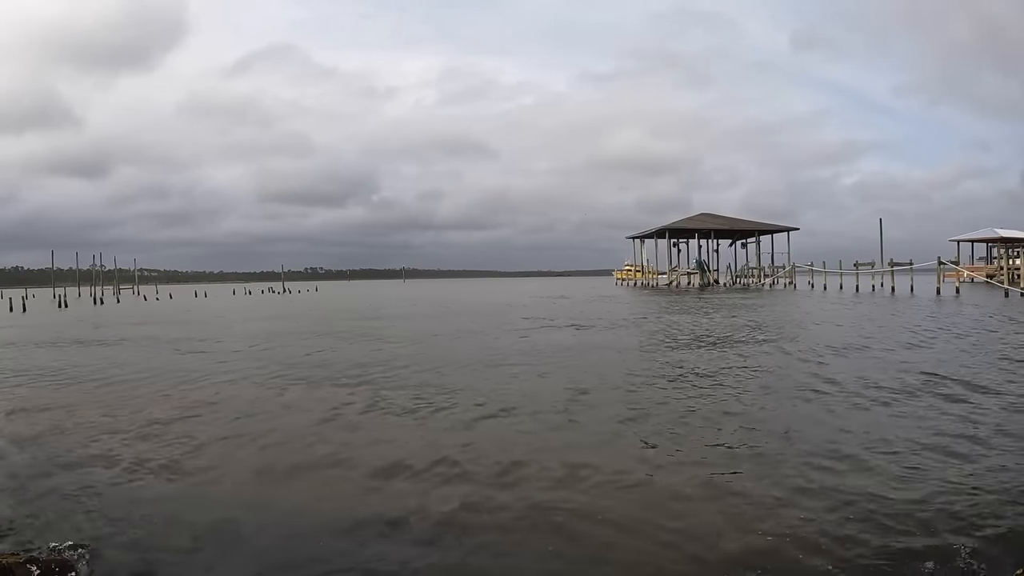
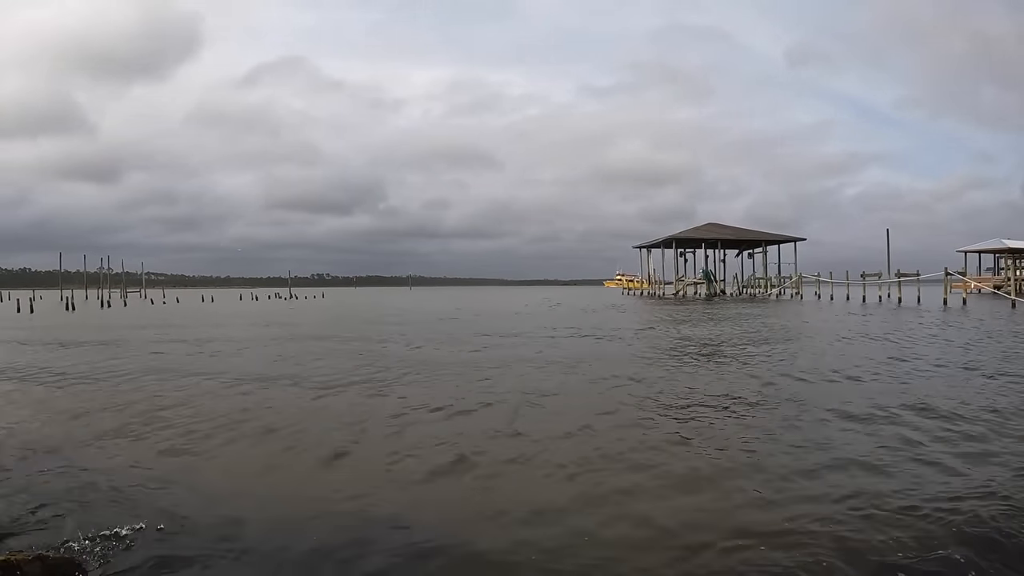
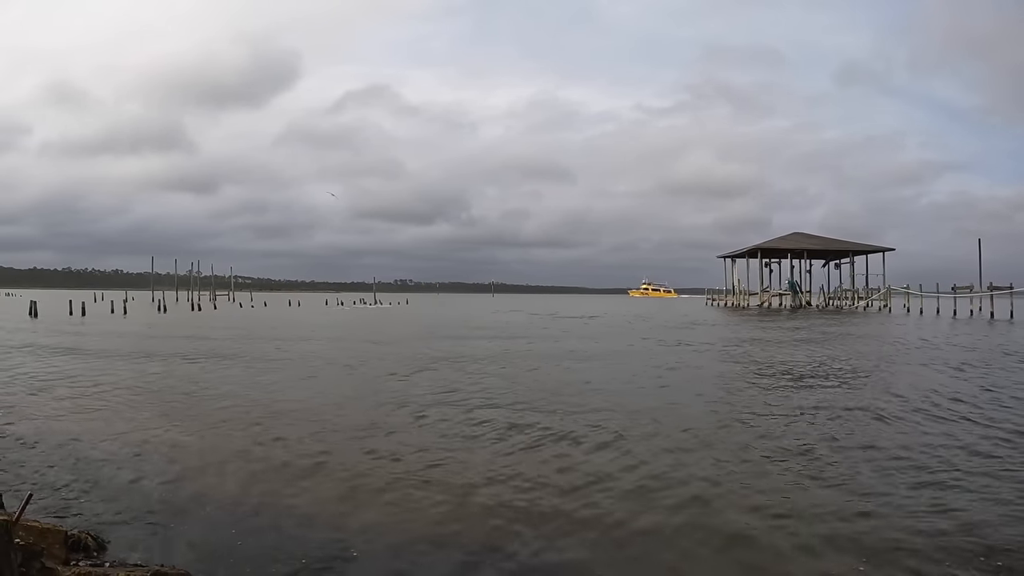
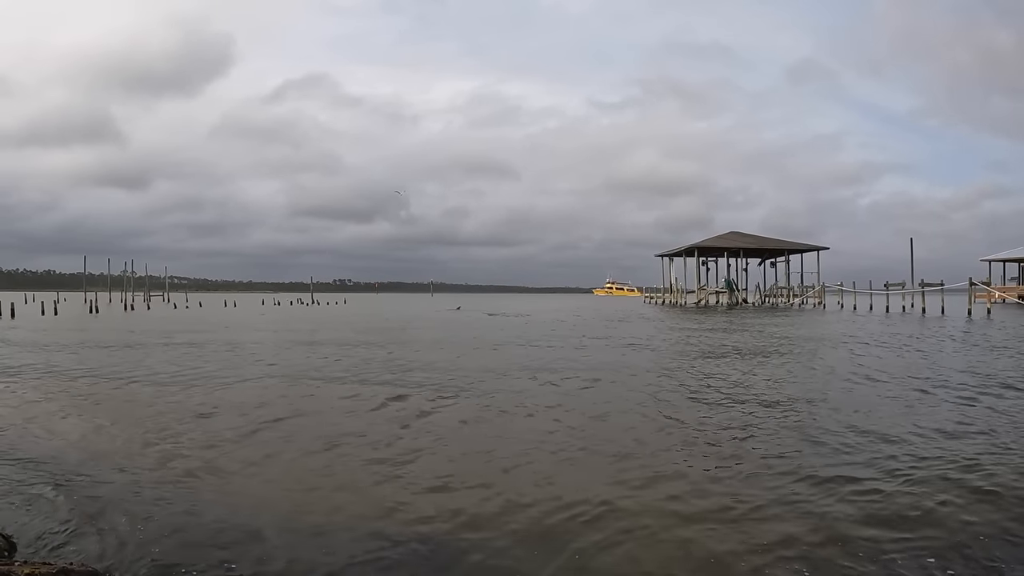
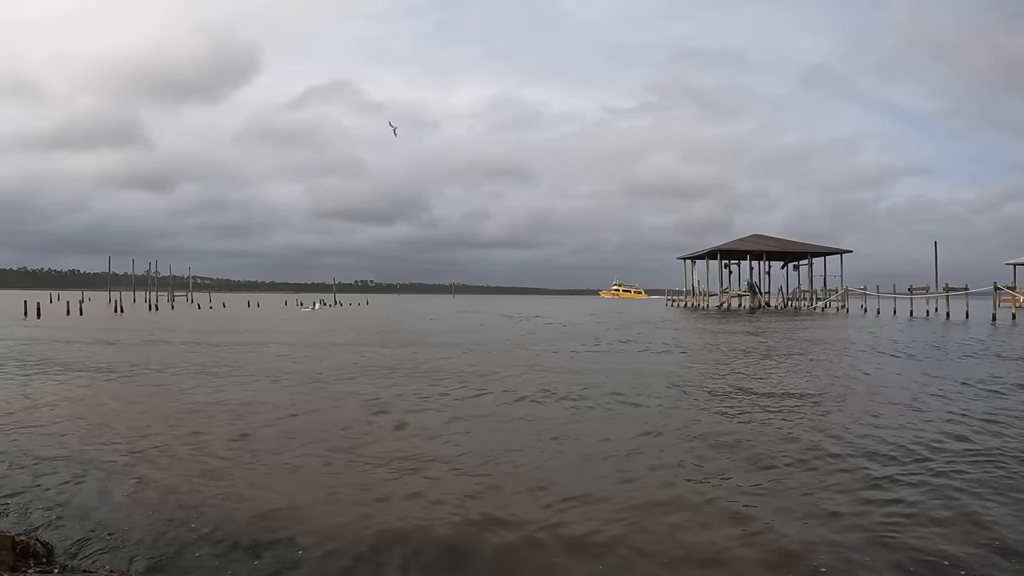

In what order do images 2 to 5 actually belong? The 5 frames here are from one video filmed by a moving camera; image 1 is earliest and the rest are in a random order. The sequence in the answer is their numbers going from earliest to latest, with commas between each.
2, 4, 5, 3
